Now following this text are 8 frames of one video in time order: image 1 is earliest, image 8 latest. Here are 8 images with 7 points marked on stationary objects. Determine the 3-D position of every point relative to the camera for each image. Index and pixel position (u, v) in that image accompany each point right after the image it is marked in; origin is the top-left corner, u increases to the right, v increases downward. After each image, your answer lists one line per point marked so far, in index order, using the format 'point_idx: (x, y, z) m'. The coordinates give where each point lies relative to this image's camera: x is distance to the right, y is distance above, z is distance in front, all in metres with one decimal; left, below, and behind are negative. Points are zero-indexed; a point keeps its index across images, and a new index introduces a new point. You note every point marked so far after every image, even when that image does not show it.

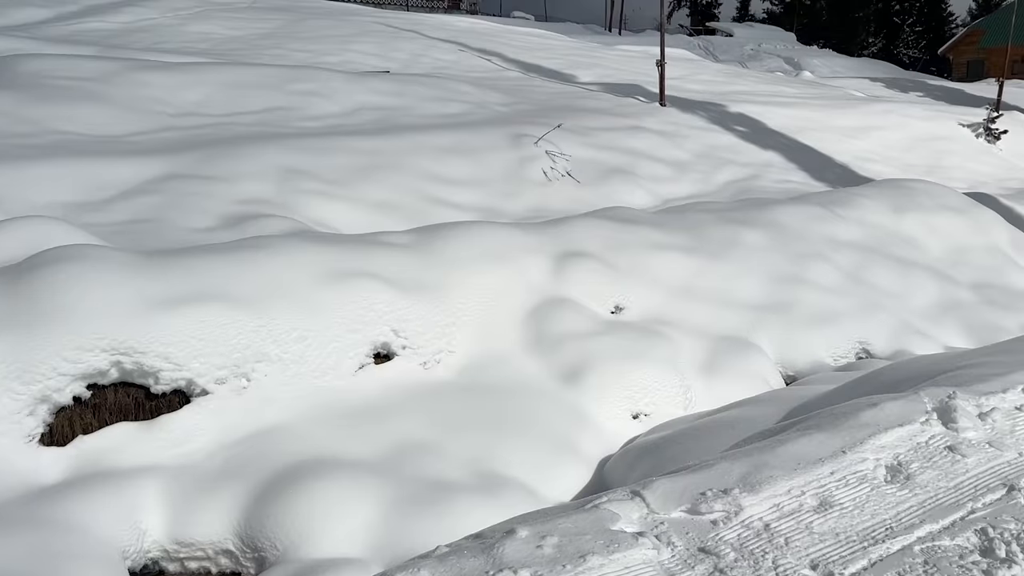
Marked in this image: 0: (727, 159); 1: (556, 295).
0: (+4.1, +2.4, +16.1) m
1: (+0.5, 0.0, +7.8) m
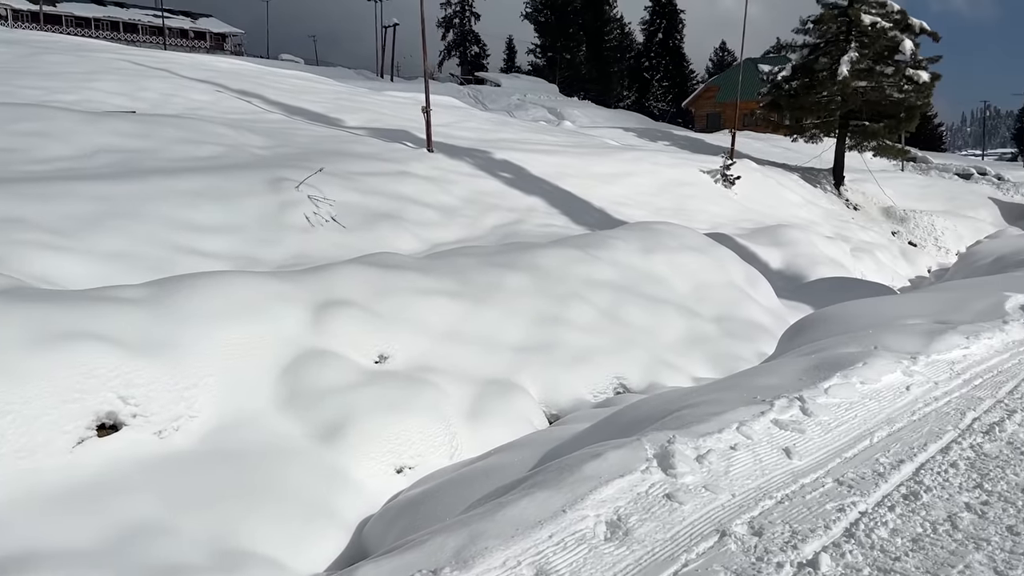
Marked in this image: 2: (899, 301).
0: (-0.4, +1.6, +16.4) m
1: (-1.7, -0.5, +7.4) m
2: (+4.8, -0.1, +10.6) m
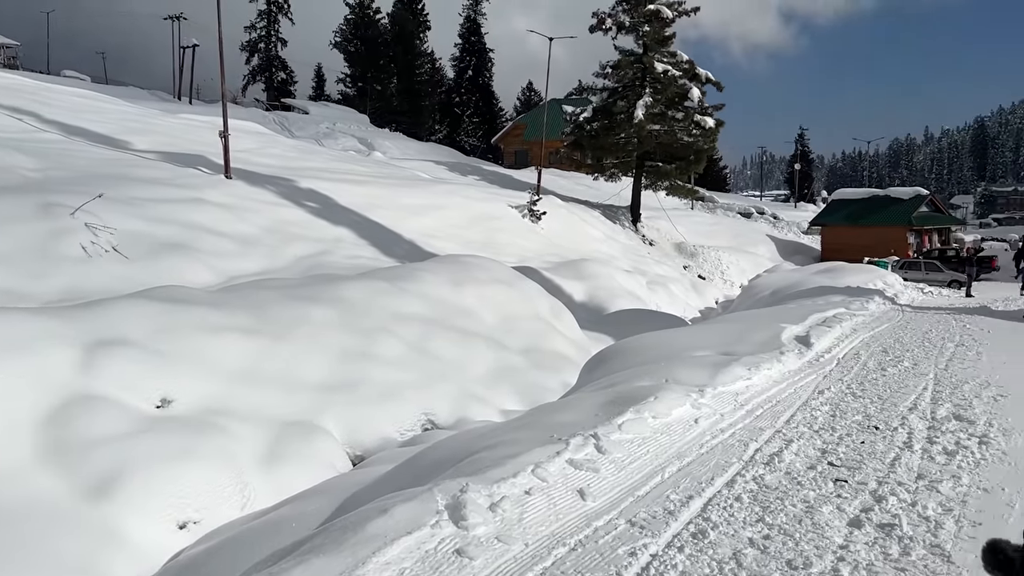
0: (-4.0, +1.0, +15.8) m
1: (-3.3, -0.8, +6.6) m
2: (+2.3, -0.6, +11.1) m
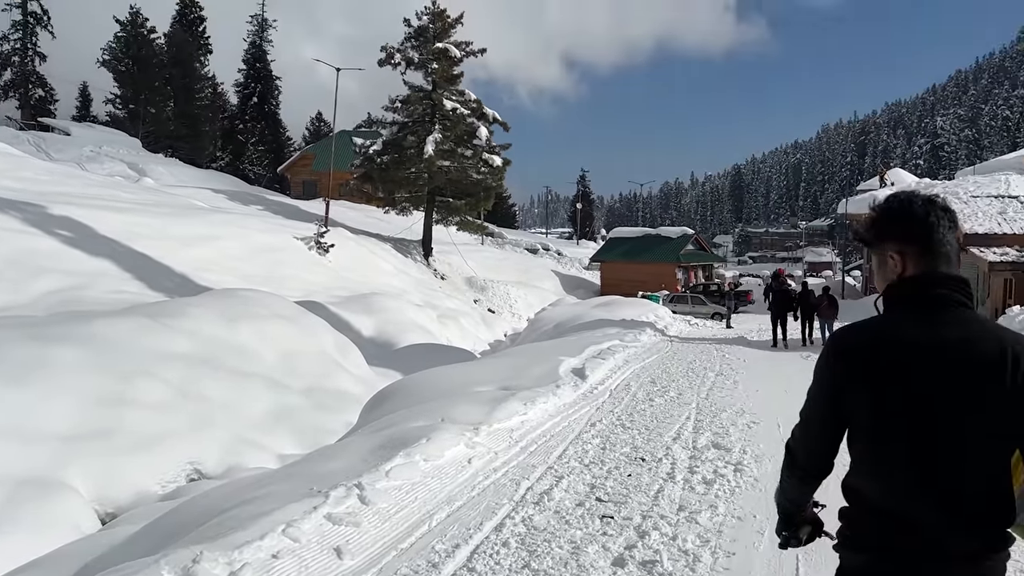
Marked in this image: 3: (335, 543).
0: (-7.8, +0.4, +14.2) m
1: (-4.9, -1.1, +5.3) m
2: (-0.5, -1.0, +11.1) m
3: (-0.8, -1.1, +3.7) m
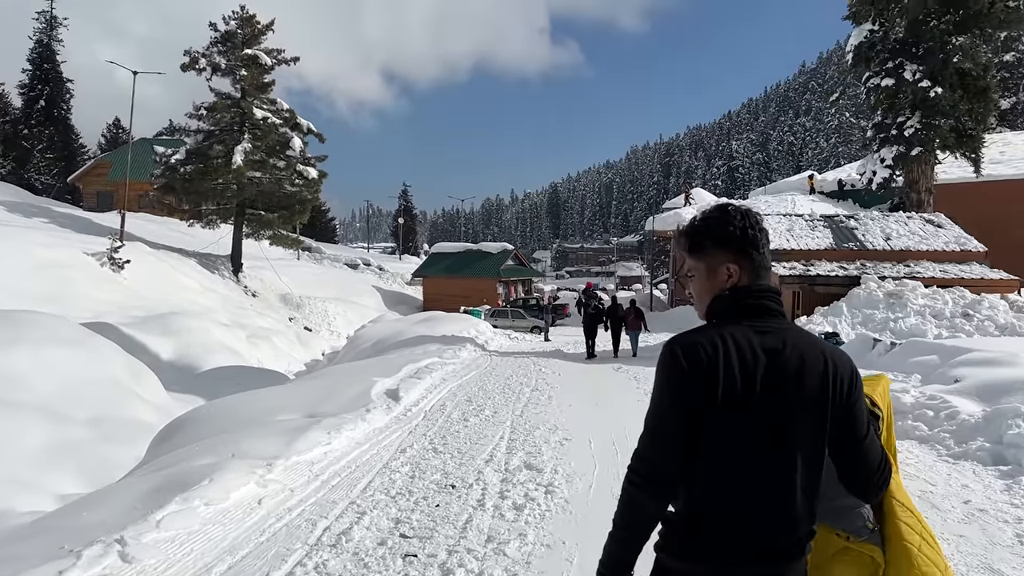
0: (-10.6, 0.0, +12.0) m
1: (-5.9, -1.2, +3.9) m
2: (-2.8, -1.2, +10.4) m
3: (-1.6, -1.2, +3.2) m
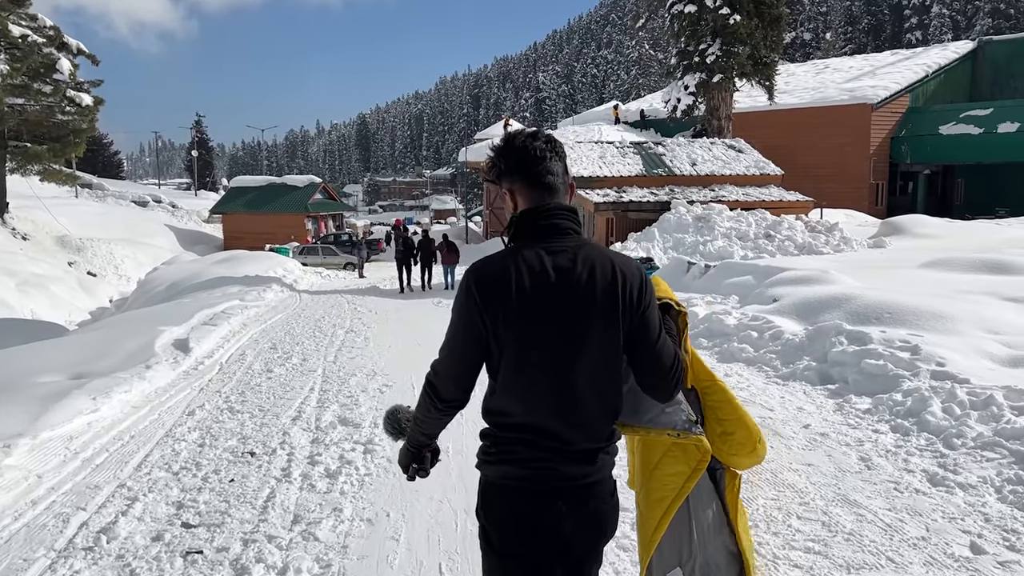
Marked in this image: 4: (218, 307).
0: (-12.8, +0.4, +8.7) m
1: (-6.5, -1.2, +1.9) m
2: (-4.9, -0.6, +8.9) m
3: (-2.1, -1.0, +2.1) m
4: (-4.0, -0.3, +11.6) m
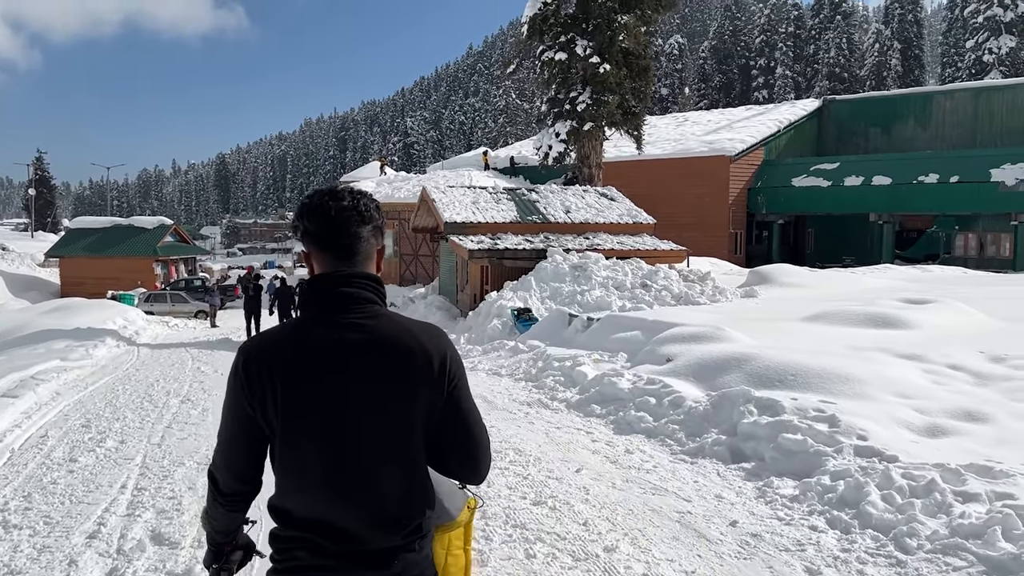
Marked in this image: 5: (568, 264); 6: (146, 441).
0: (-13.8, -0.1, +5.8) m
1: (-6.6, -1.4, -0.1) m
2: (-6.0, -1.2, +7.1) m
3: (-2.2, -1.2, +0.8) m
4: (-5.6, -0.9, +10.0) m
5: (+1.0, +0.4, +14.5) m
6: (-2.6, -1.0, +6.0) m
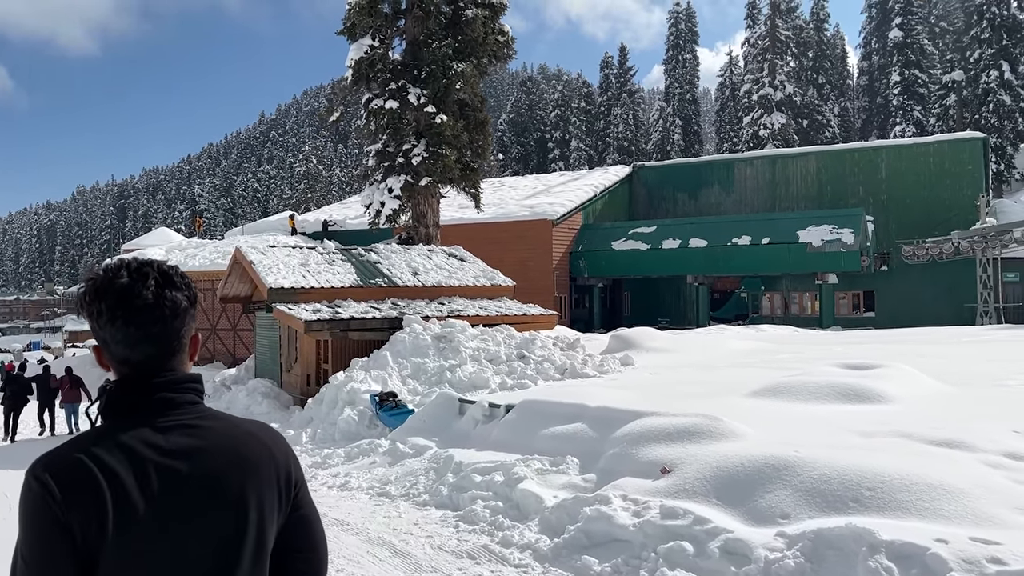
0: (-13.5, -0.7, +0.1) m
1: (-5.1, -1.4, -4.0) m
2: (-6.2, -1.7, +3.2) m
3: (-1.1, -1.2, -2.1) m
4: (-6.4, -1.7, +6.1) m
5: (-1.2, -0.7, +12.1) m
6: (-2.6, -1.5, +2.8) m
